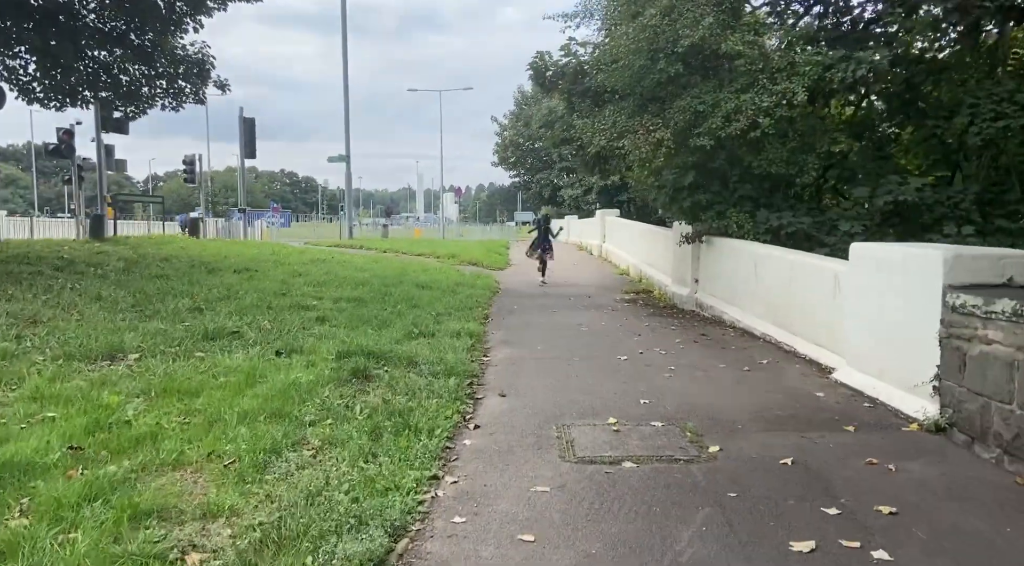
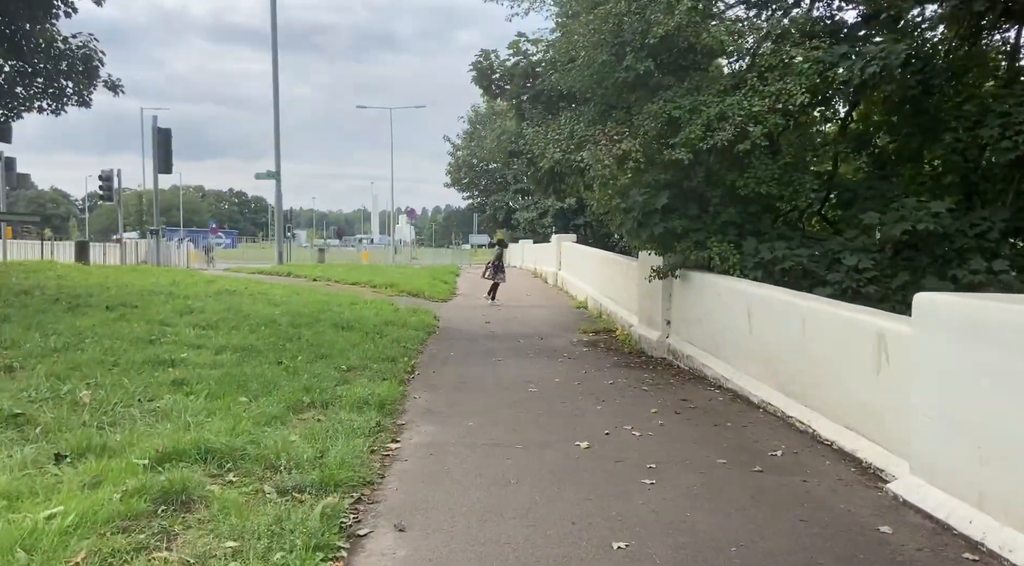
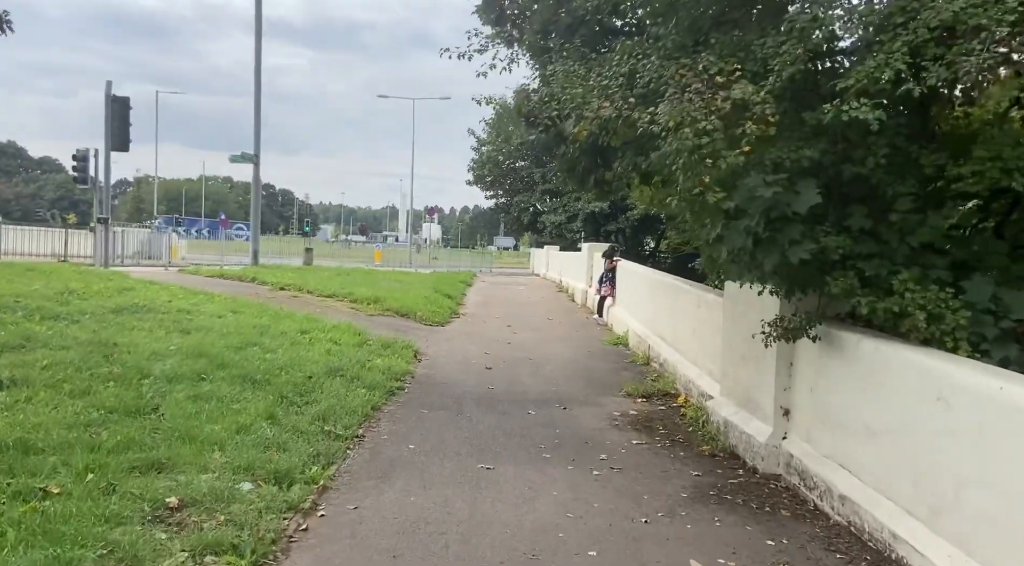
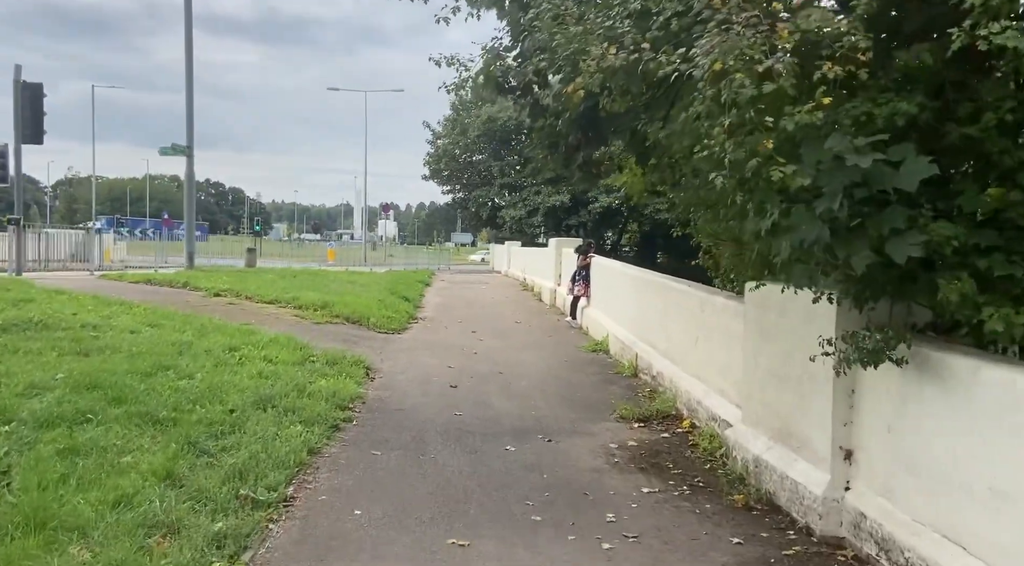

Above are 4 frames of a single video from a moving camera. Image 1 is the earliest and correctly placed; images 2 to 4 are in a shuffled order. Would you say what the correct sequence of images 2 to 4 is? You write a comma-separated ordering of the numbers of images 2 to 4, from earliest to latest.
2, 3, 4
